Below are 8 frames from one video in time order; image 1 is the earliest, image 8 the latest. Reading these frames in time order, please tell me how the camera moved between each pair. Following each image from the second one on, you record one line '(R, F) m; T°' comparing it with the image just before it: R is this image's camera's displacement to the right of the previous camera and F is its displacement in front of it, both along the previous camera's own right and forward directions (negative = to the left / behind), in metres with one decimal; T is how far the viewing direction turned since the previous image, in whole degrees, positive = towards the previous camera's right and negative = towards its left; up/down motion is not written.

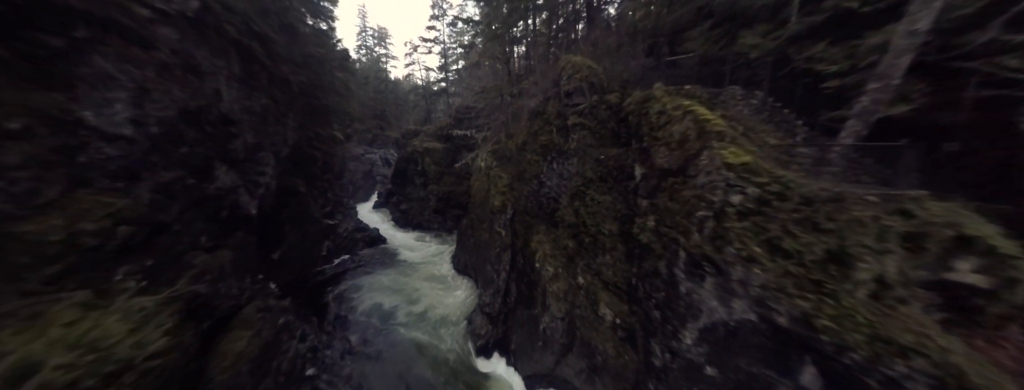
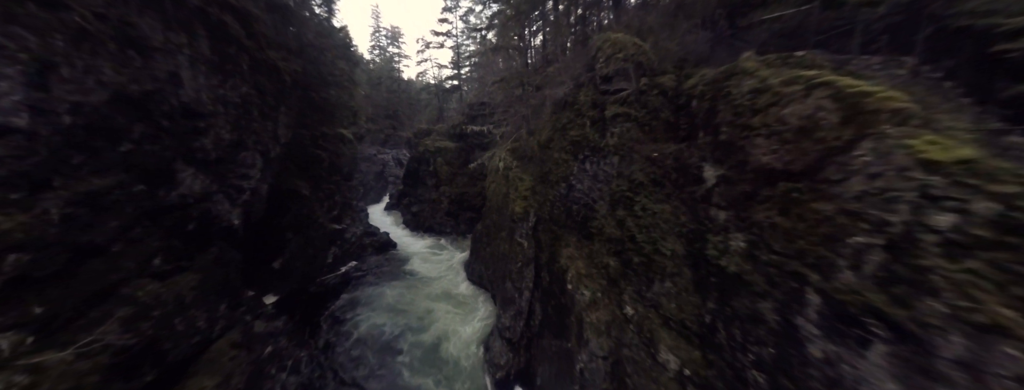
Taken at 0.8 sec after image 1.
(-0.5, +1.6) m; -3°
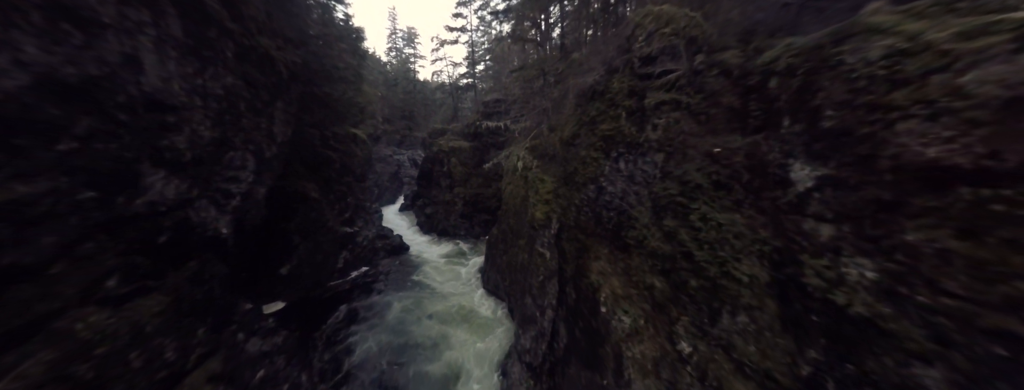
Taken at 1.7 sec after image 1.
(-0.2, +1.2) m; -3°
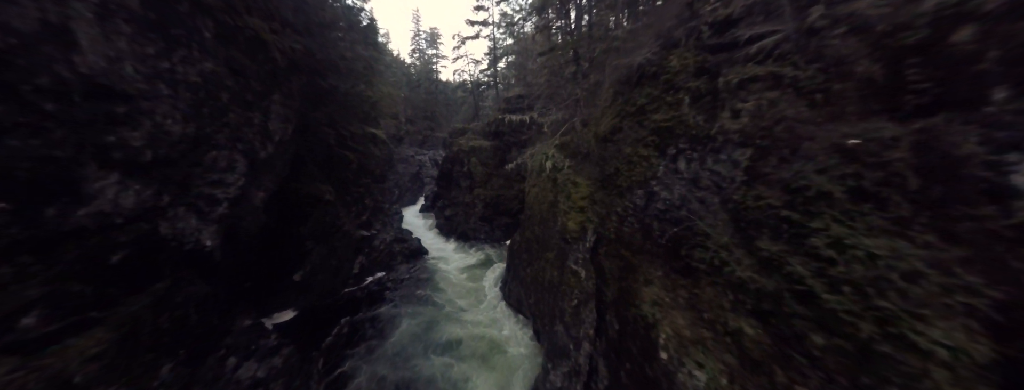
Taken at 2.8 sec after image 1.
(-0.2, +1.4) m; -5°
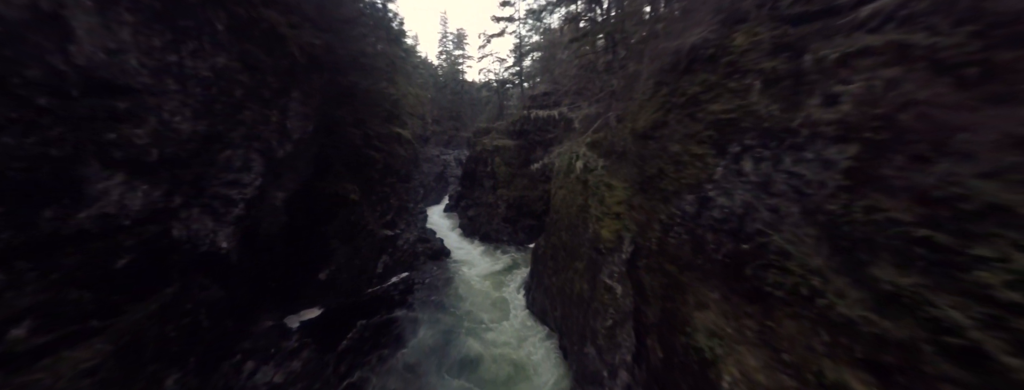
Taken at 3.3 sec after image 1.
(-0.1, +0.7) m; -5°
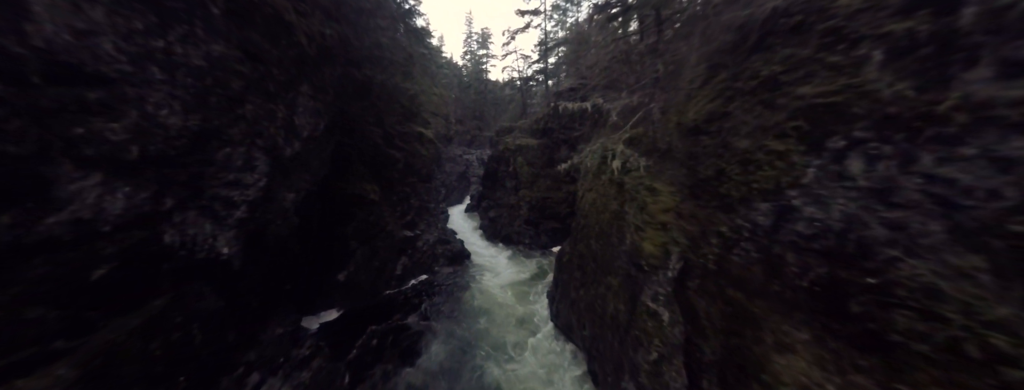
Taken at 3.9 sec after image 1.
(-0.1, +0.9) m; -5°
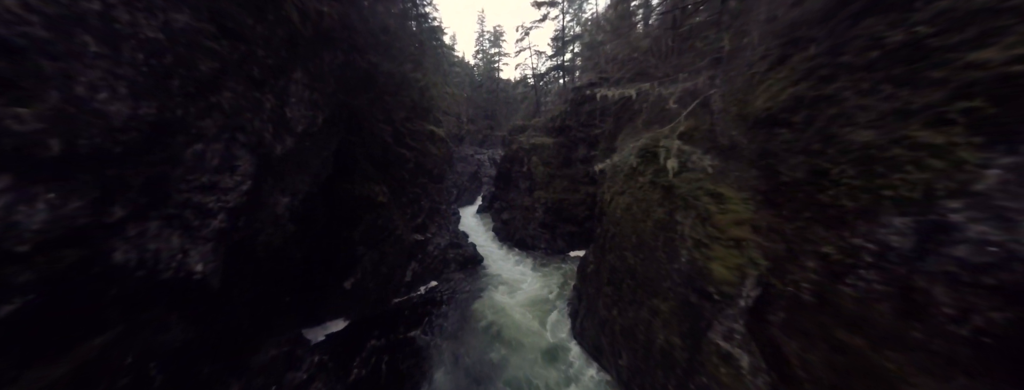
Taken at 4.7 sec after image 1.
(-0.4, +1.0) m; -3°
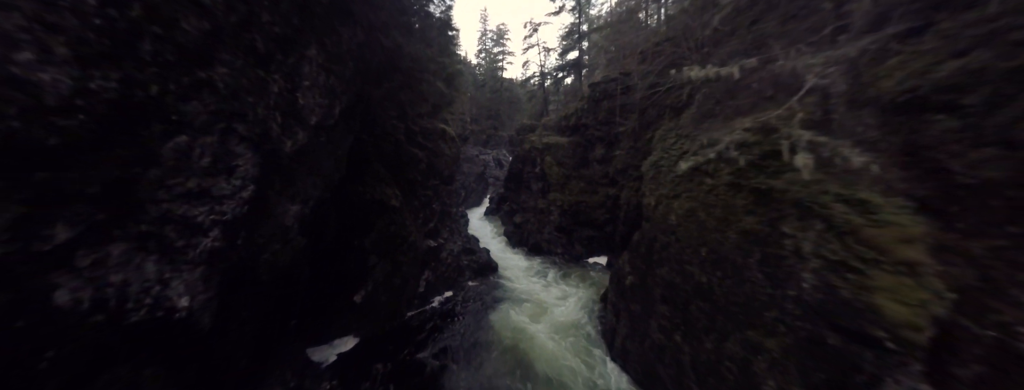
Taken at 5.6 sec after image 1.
(-1.1, +1.1) m; -1°
